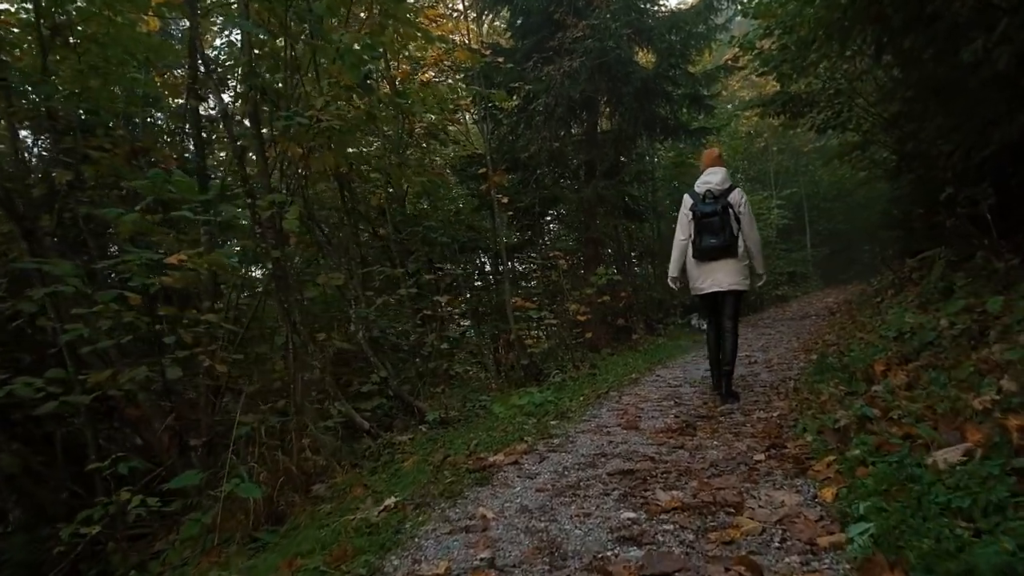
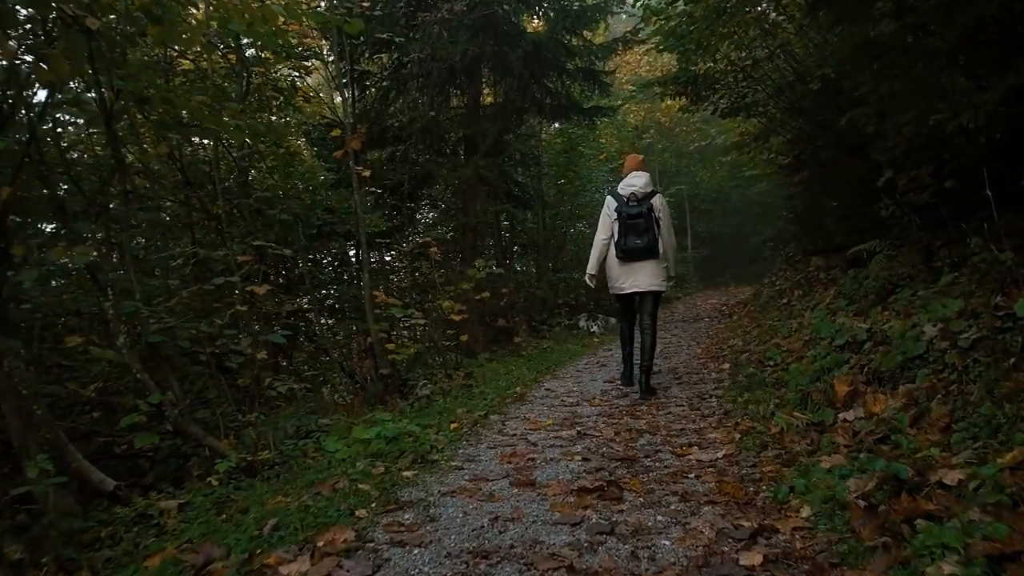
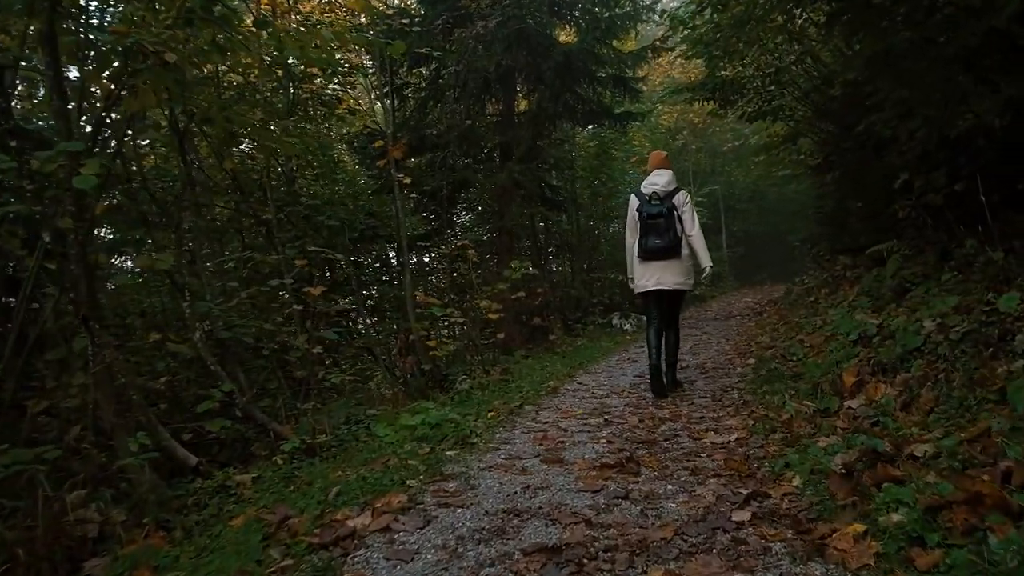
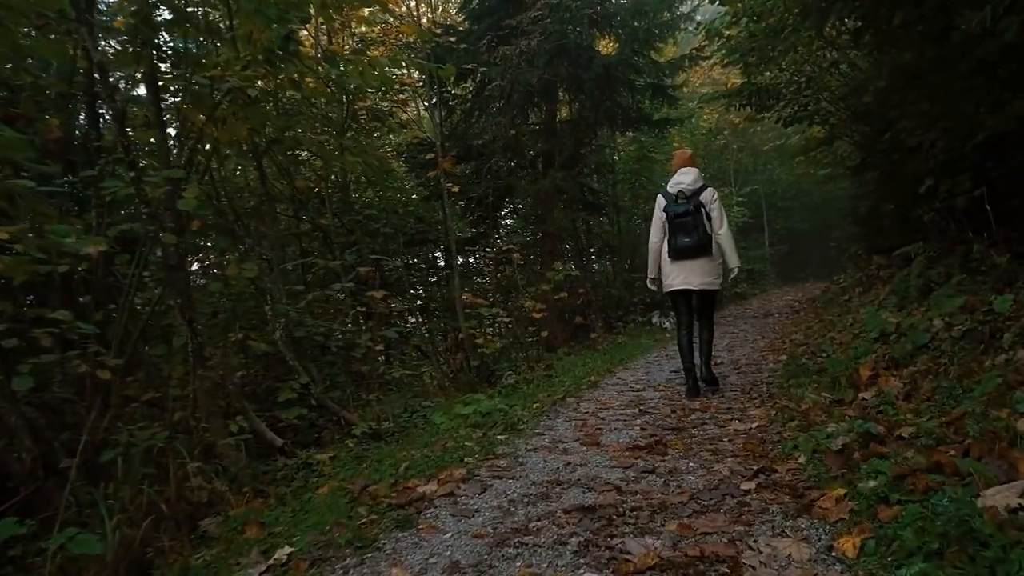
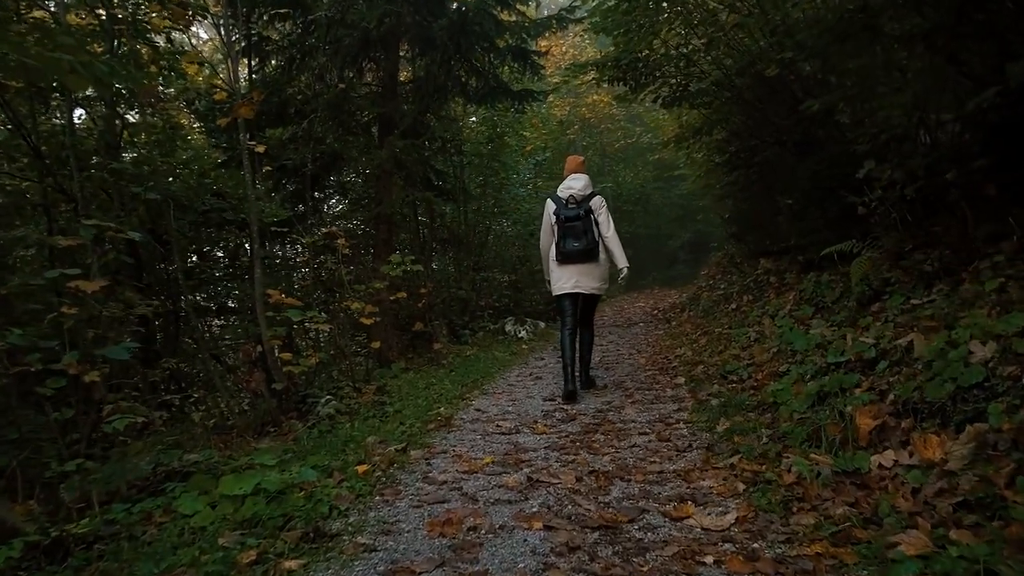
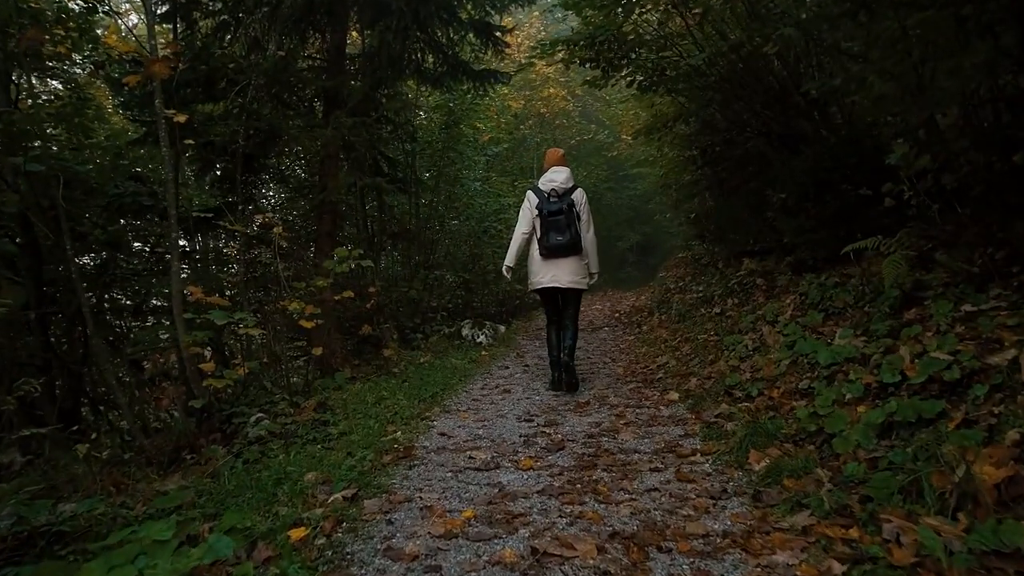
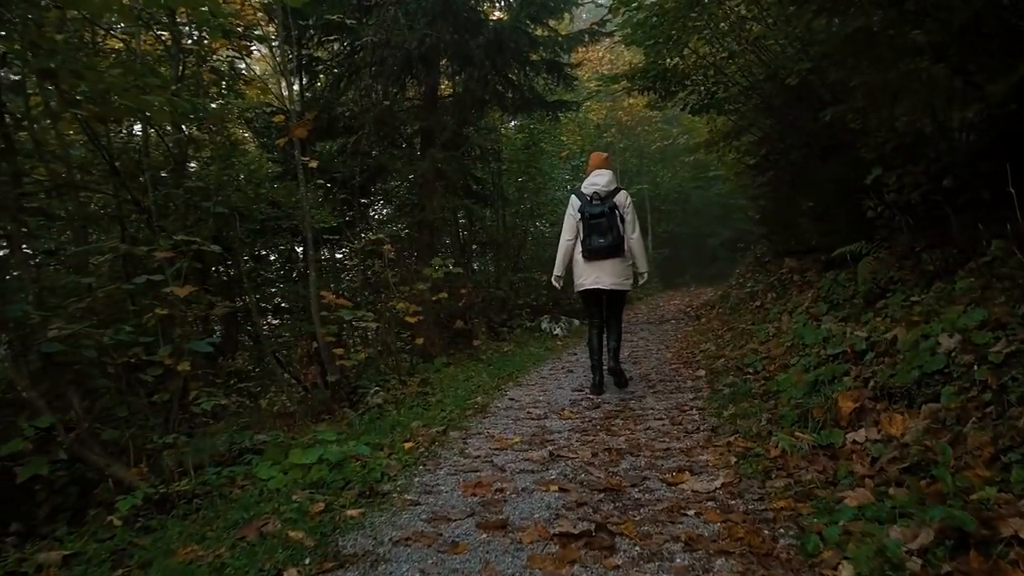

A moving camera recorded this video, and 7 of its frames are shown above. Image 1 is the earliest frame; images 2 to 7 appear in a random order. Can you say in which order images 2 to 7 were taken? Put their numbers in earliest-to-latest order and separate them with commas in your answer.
4, 3, 2, 7, 5, 6
